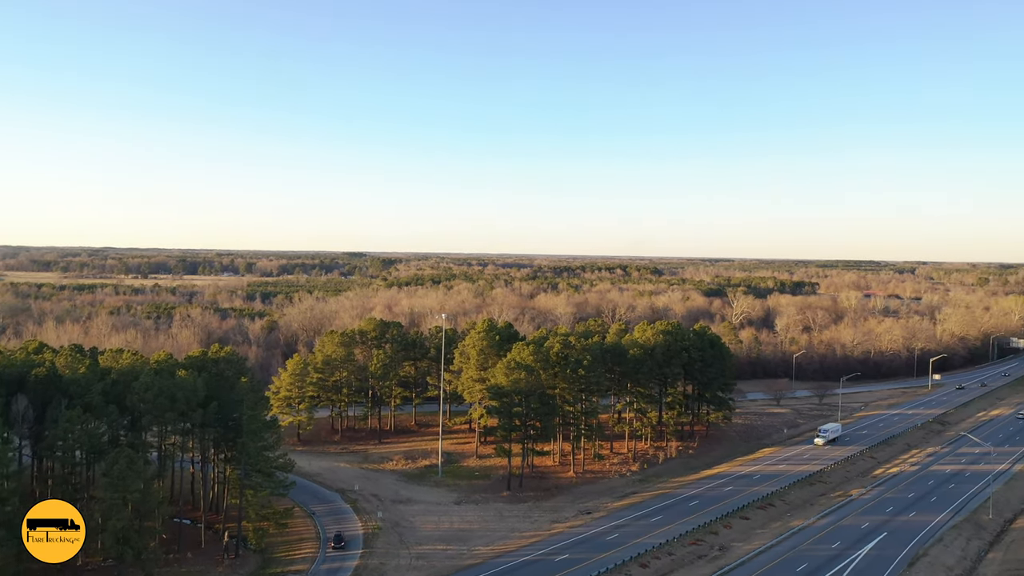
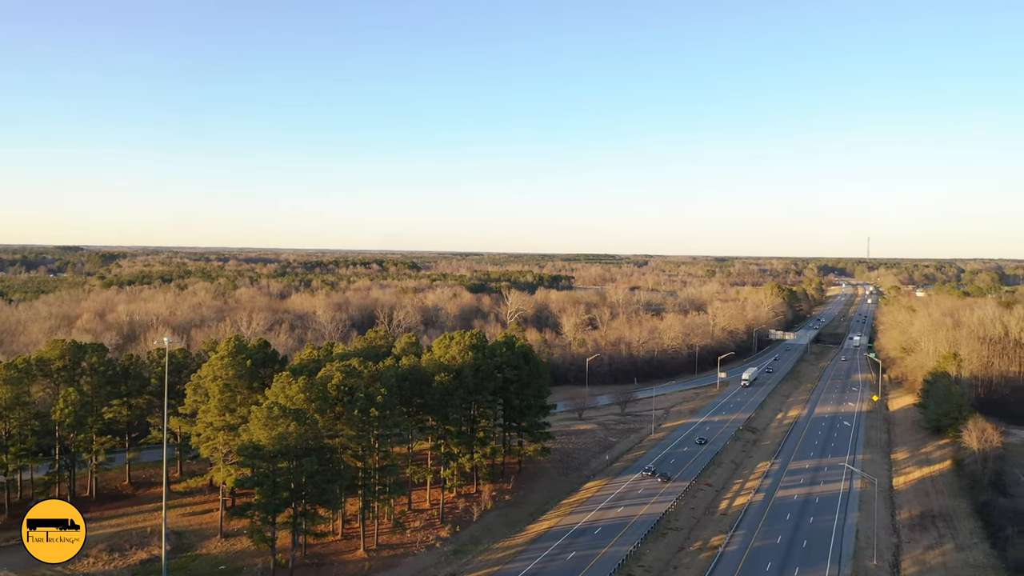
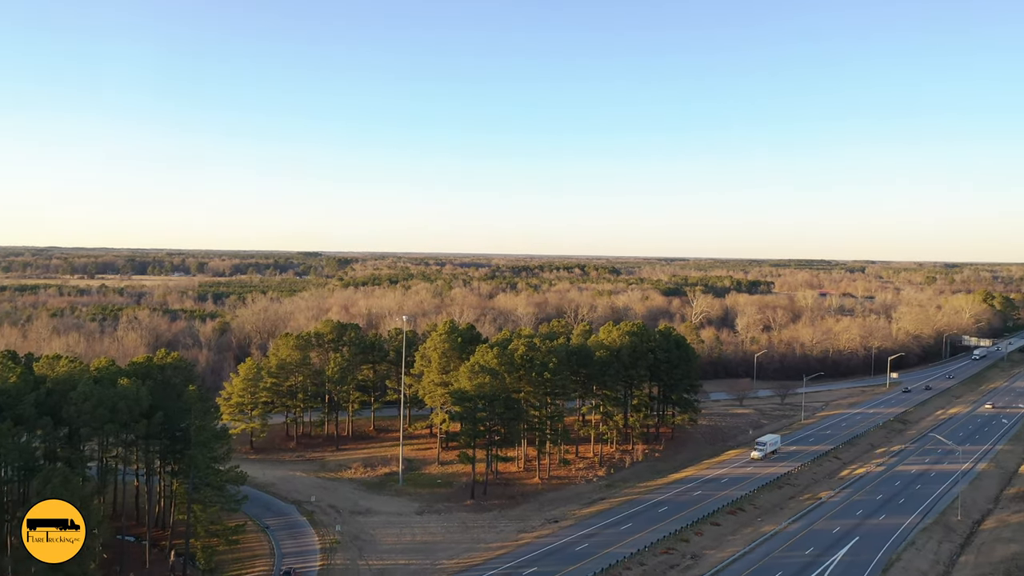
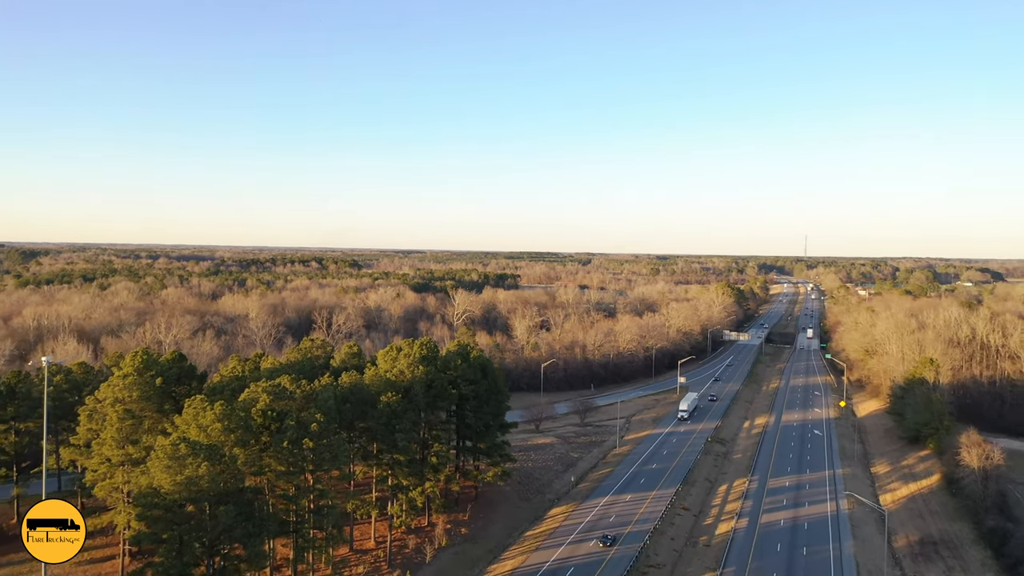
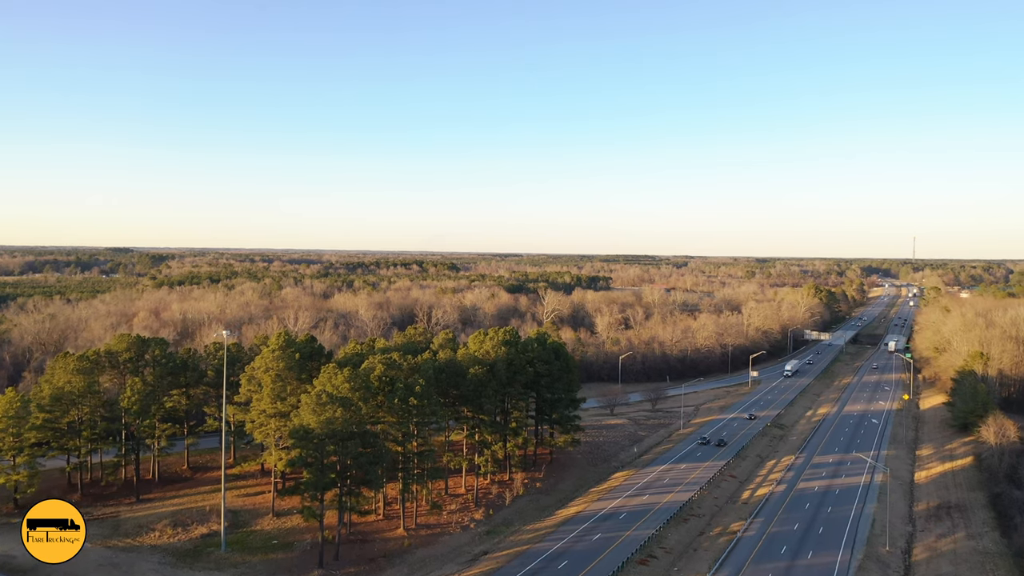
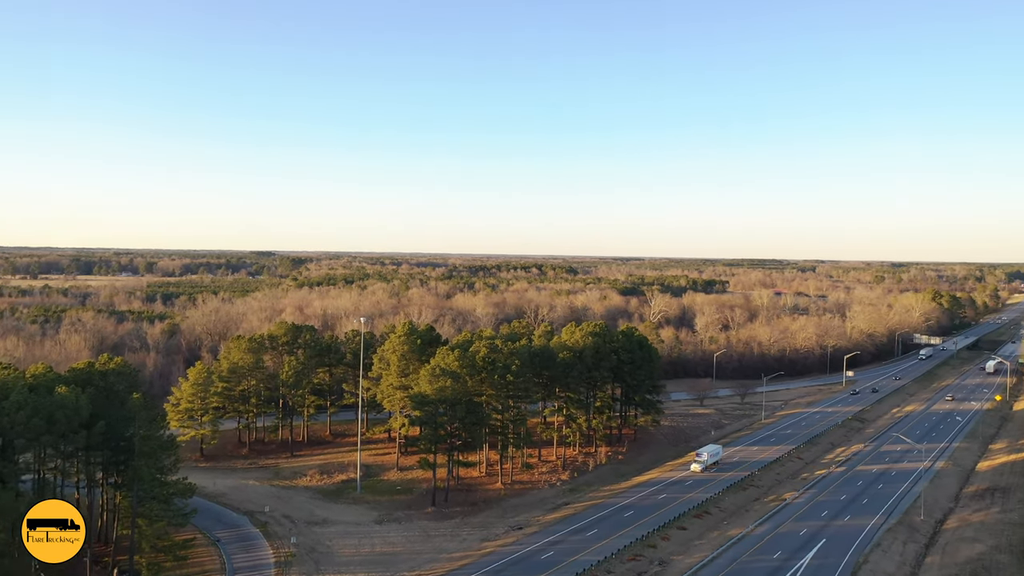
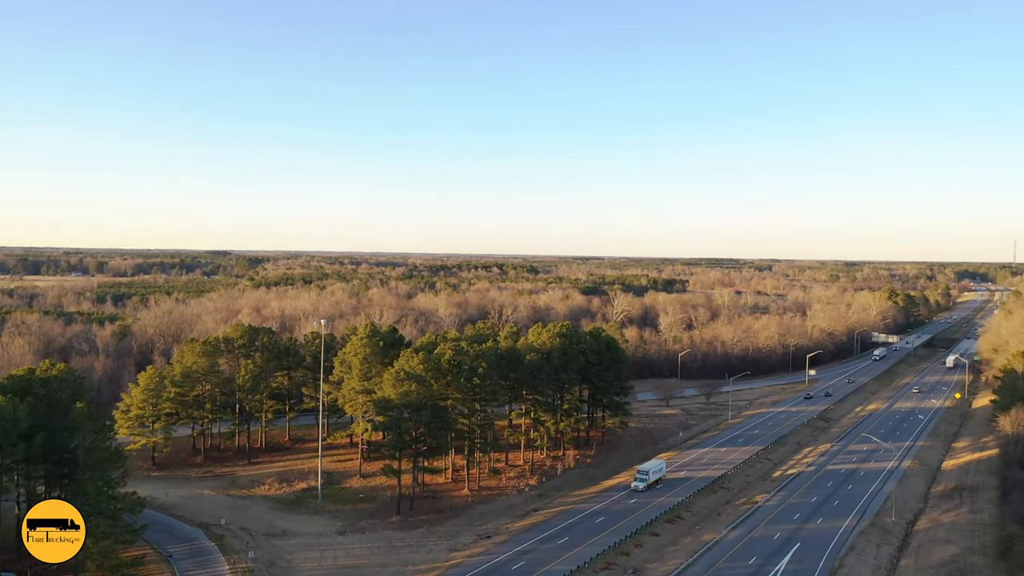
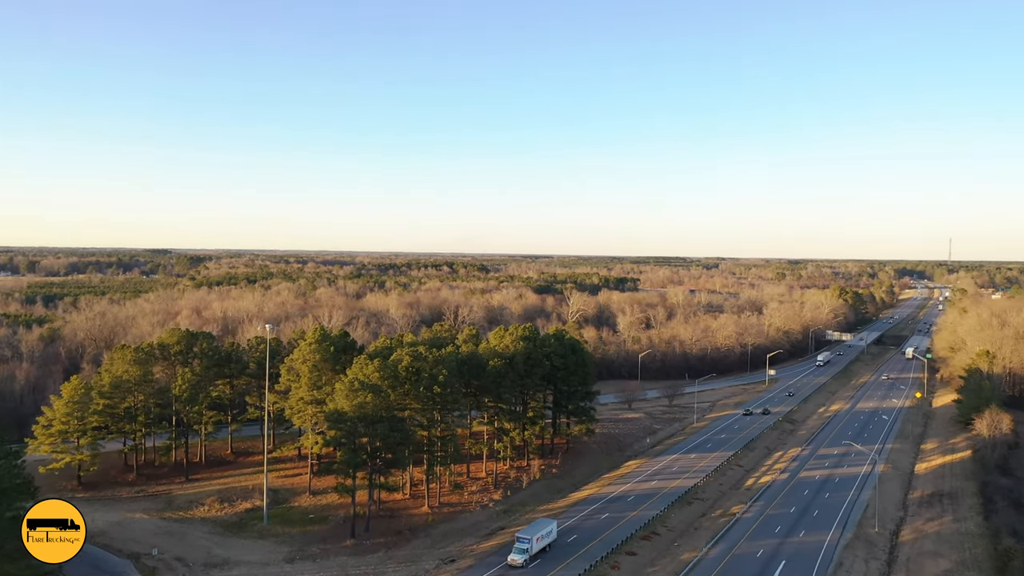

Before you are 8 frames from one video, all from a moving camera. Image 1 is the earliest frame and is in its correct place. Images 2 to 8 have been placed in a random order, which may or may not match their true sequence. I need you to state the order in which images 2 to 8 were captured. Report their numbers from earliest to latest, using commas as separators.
3, 6, 7, 8, 5, 2, 4
